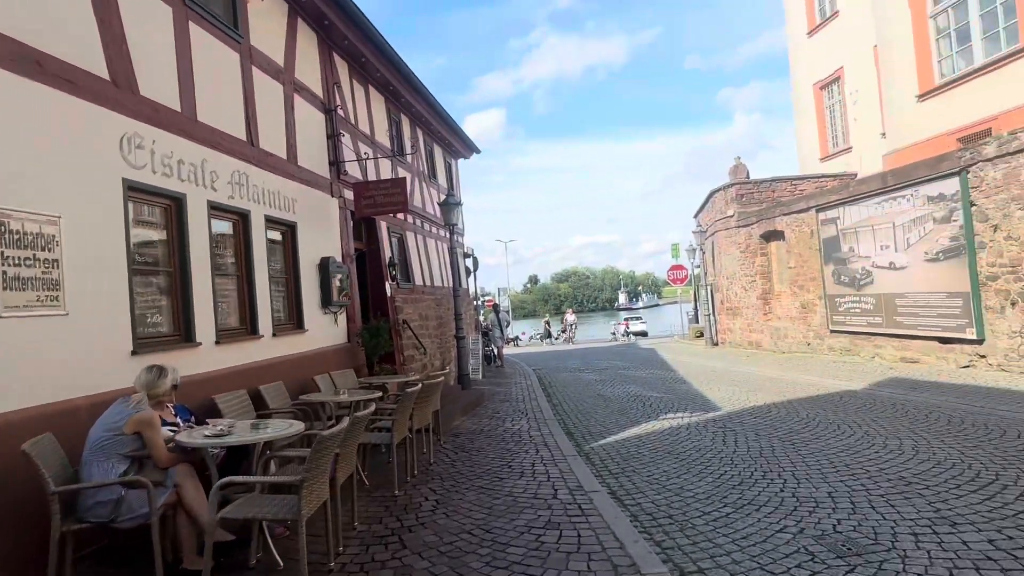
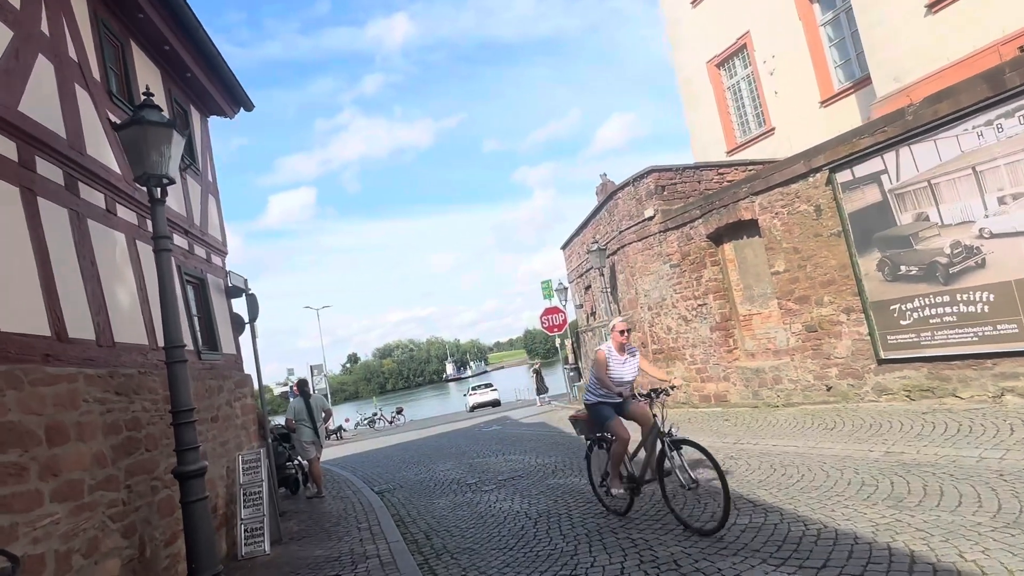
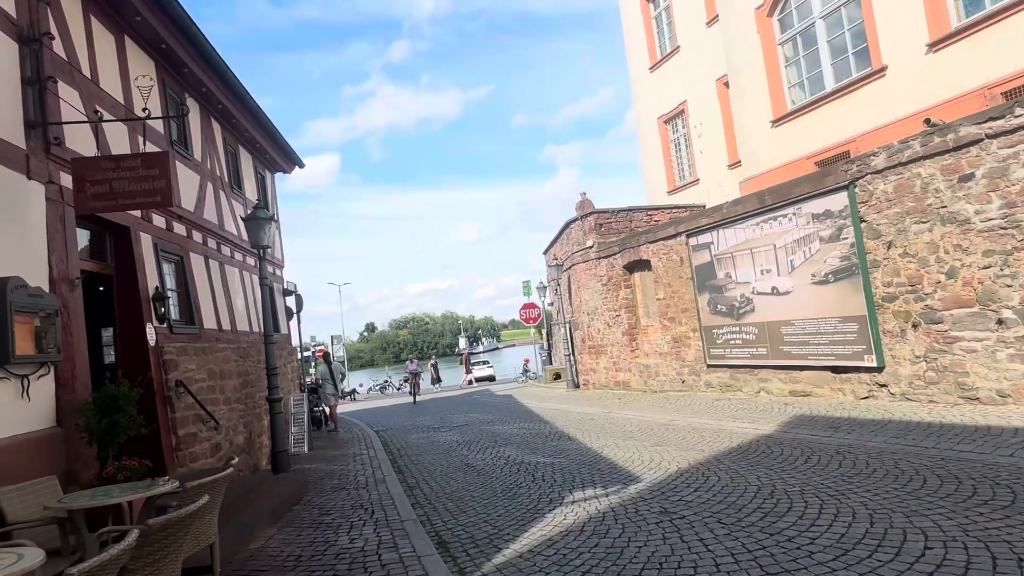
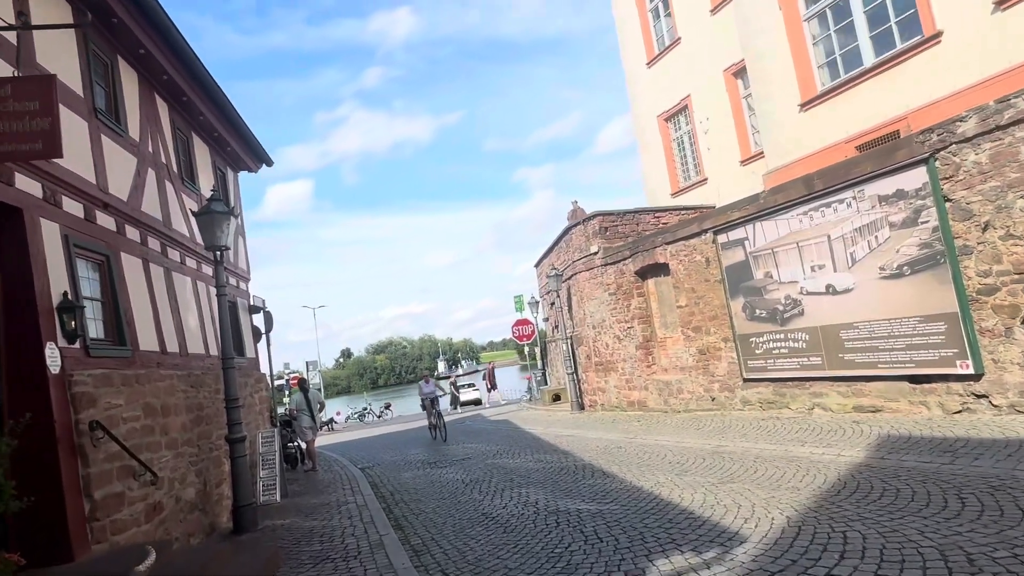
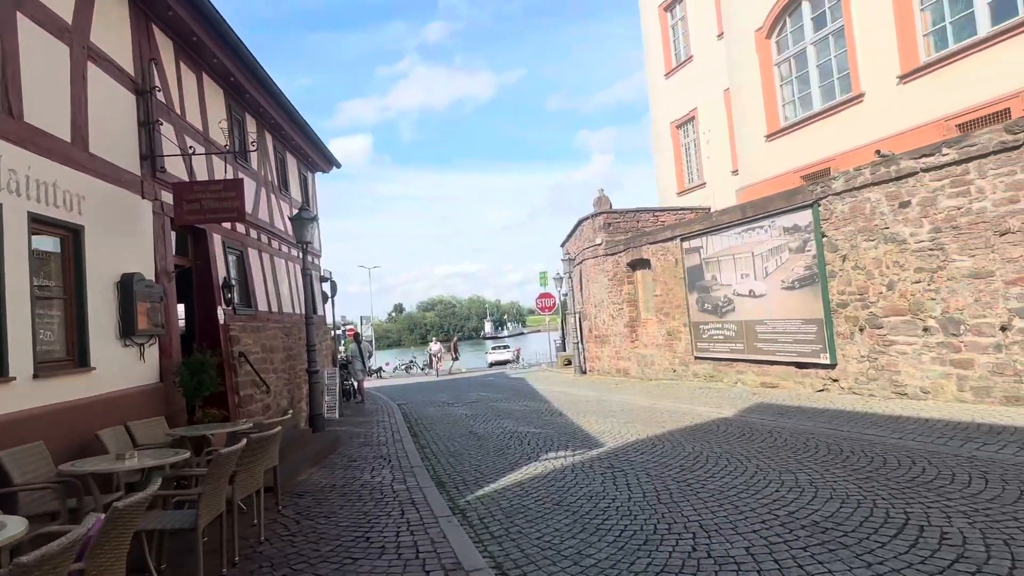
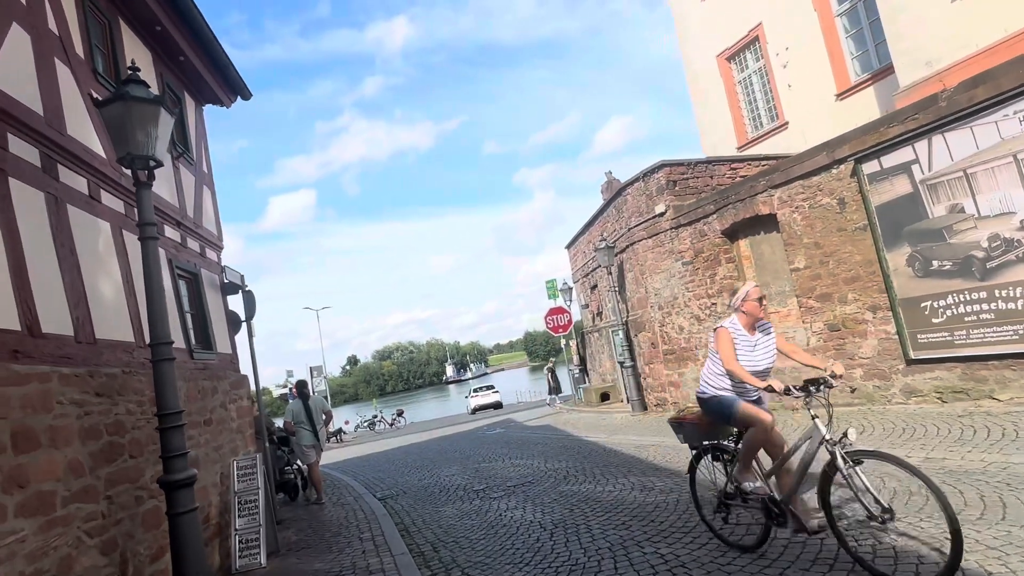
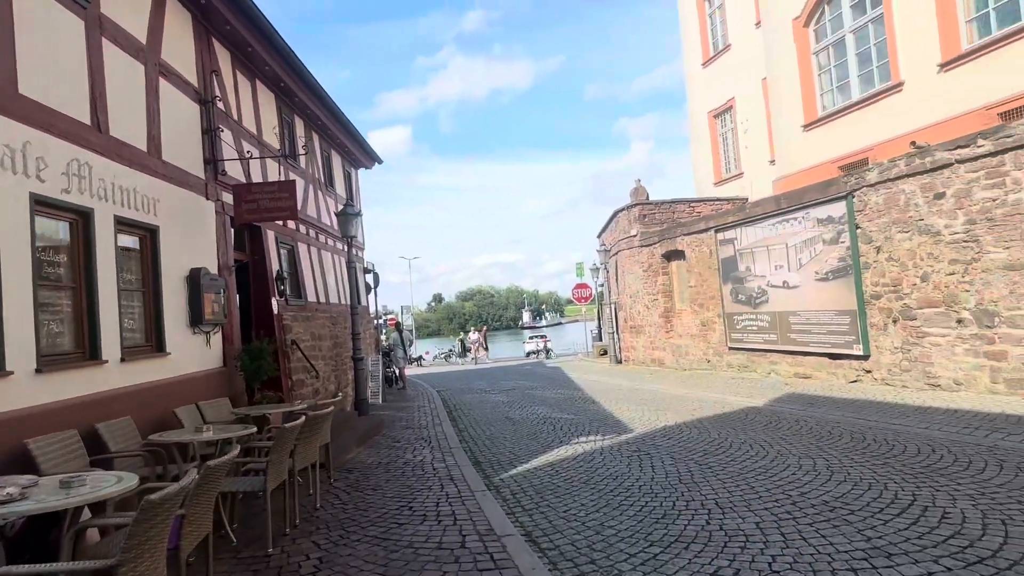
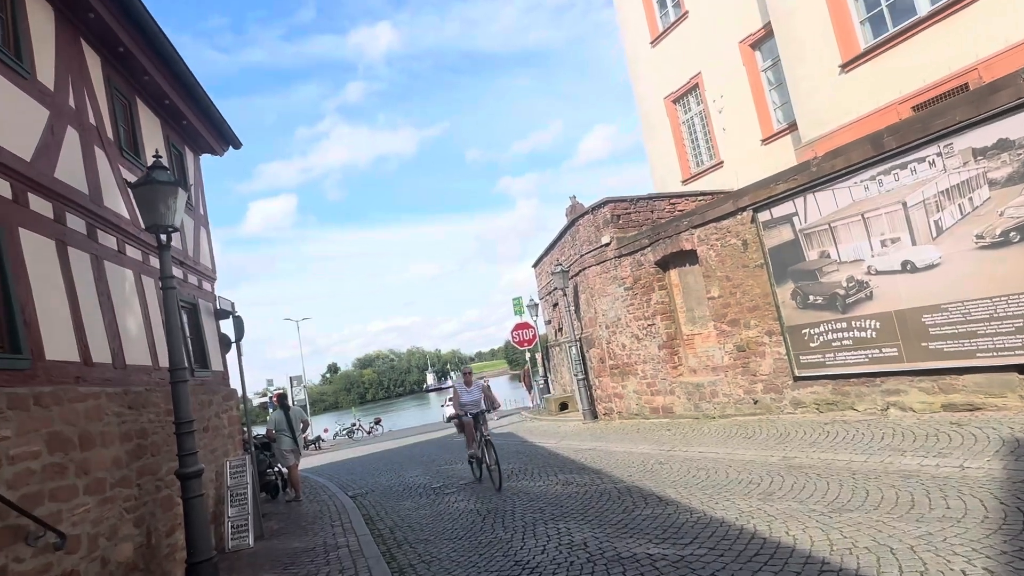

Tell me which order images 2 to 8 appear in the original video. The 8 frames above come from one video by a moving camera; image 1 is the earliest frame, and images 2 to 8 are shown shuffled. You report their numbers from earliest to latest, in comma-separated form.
7, 5, 3, 4, 8, 2, 6
